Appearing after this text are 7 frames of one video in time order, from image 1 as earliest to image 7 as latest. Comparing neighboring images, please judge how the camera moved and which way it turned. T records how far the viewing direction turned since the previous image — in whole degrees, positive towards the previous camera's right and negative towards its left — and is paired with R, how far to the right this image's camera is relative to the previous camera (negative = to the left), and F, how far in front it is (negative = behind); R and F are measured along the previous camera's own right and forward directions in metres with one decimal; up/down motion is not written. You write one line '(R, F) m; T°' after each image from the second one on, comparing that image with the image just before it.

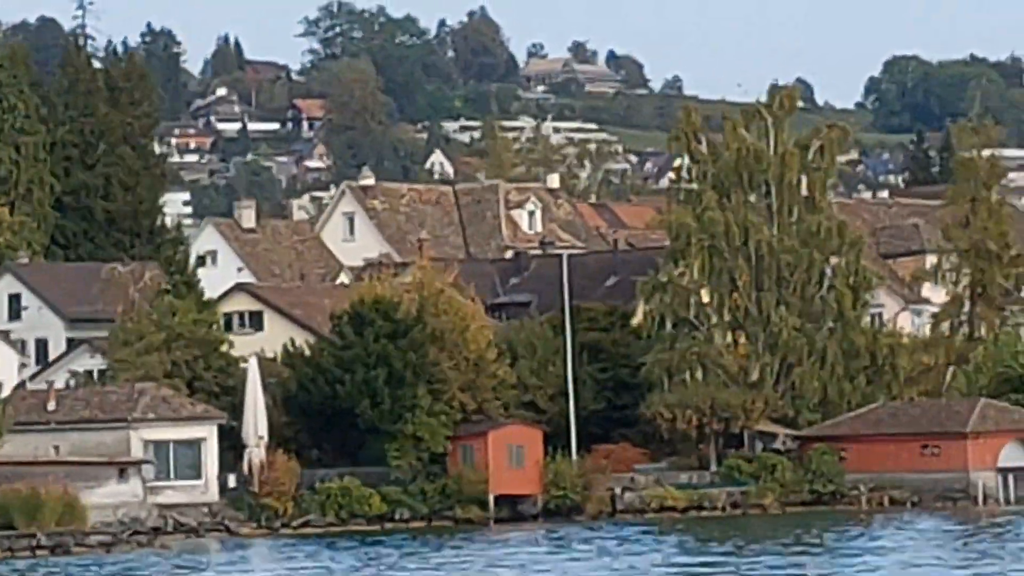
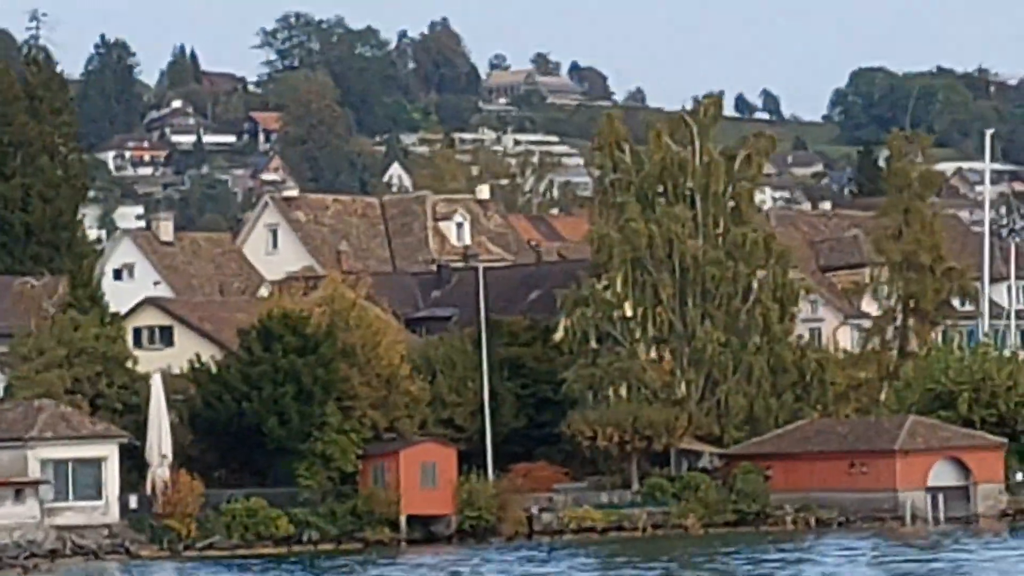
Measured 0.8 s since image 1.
(+1.8, +2.7) m; 0°
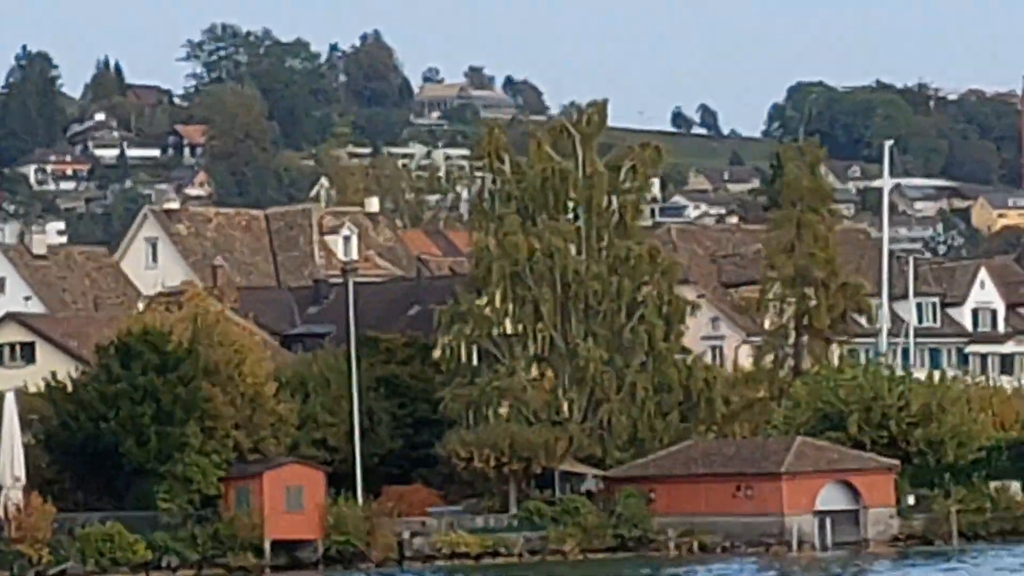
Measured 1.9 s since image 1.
(+2.2, +3.3) m; 0°
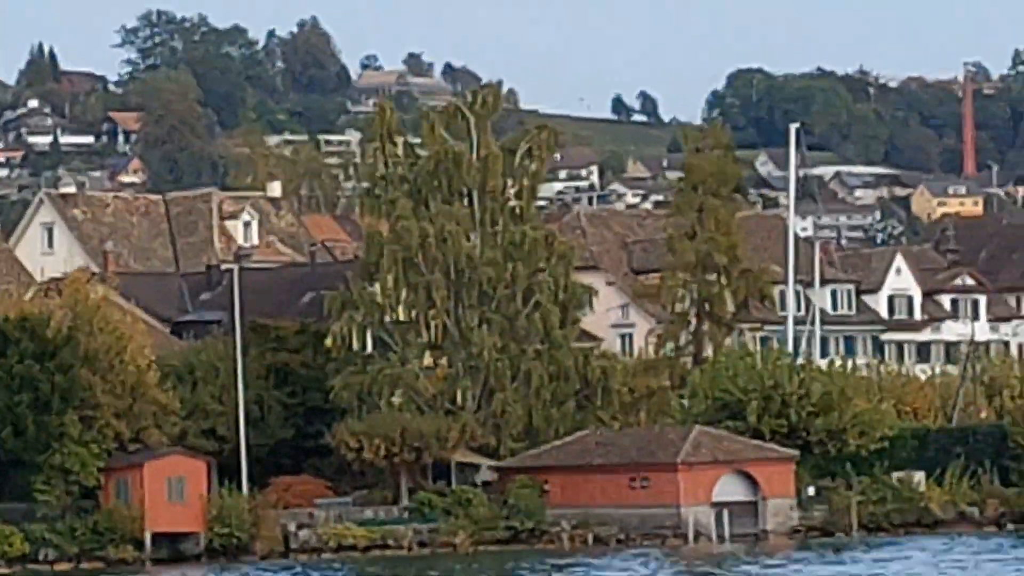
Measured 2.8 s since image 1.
(+1.7, +2.0) m; 0°
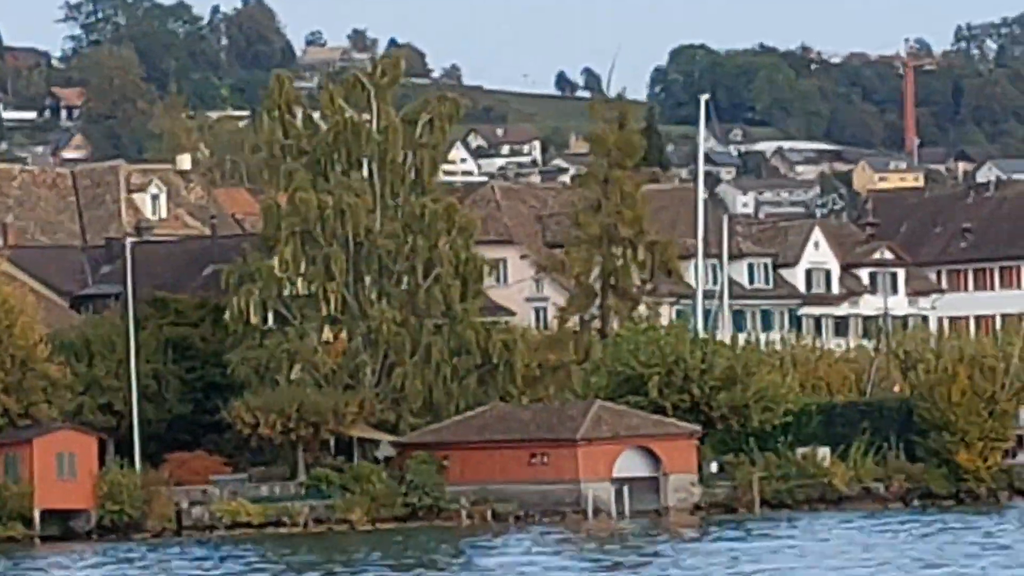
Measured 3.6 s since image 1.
(+1.6, +1.2) m; 0°
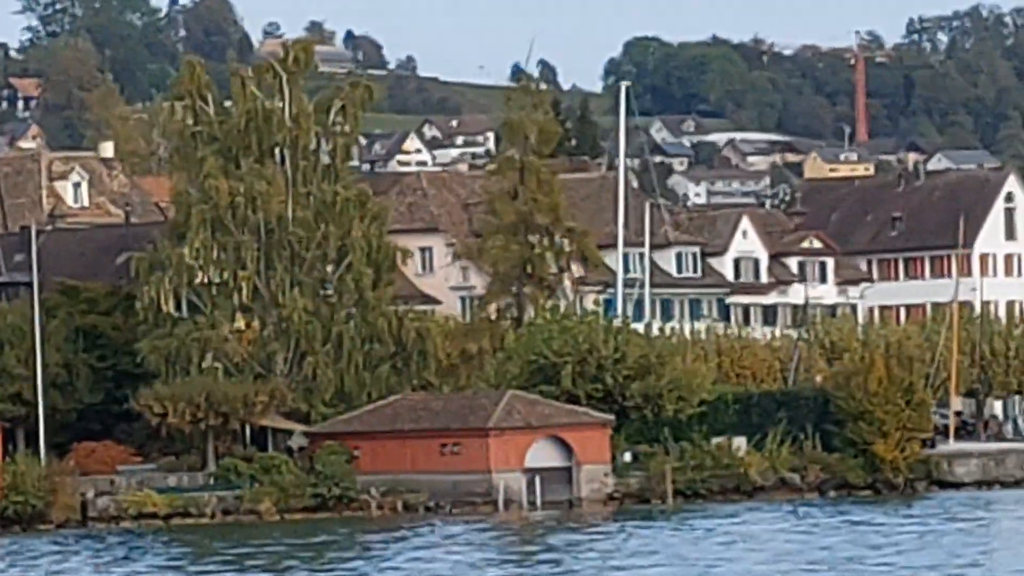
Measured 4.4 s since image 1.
(+1.6, +0.9) m; 0°
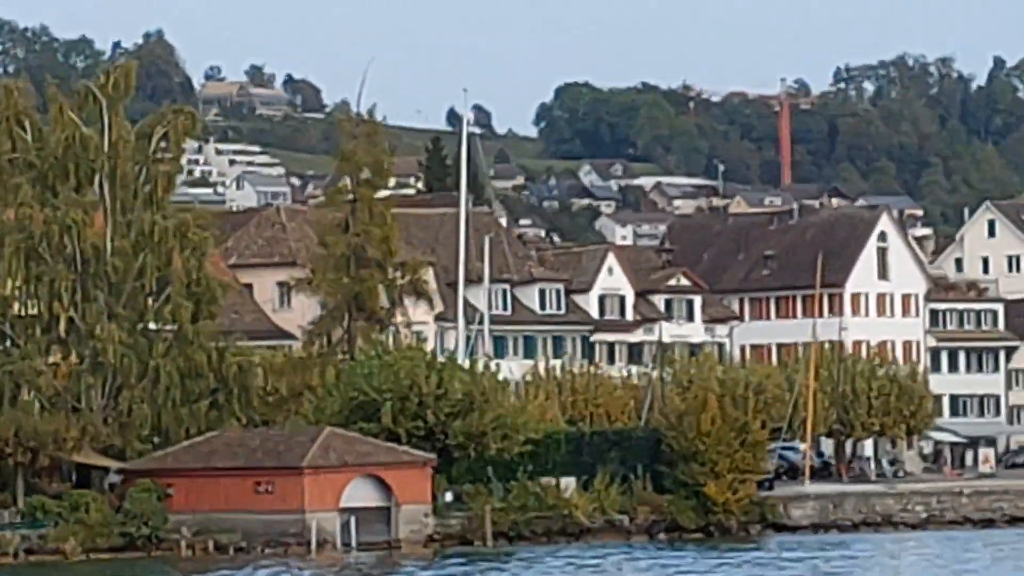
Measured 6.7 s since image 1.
(+4.0, +2.6) m; 0°
